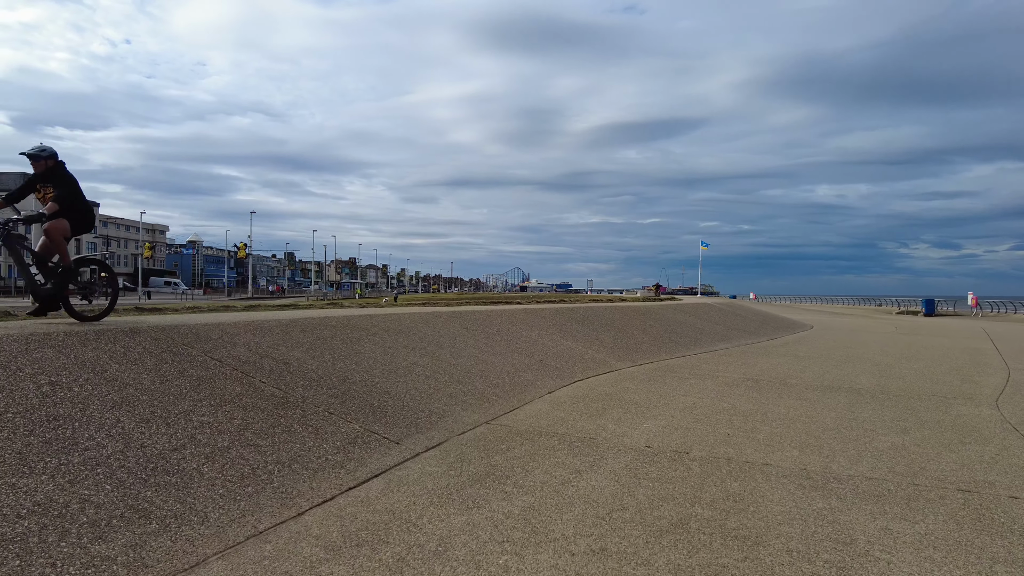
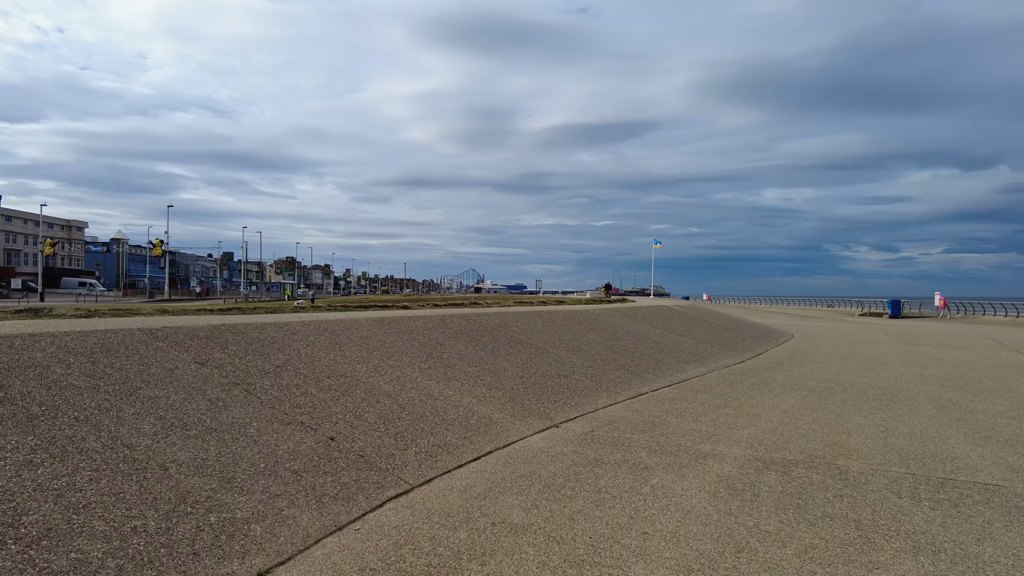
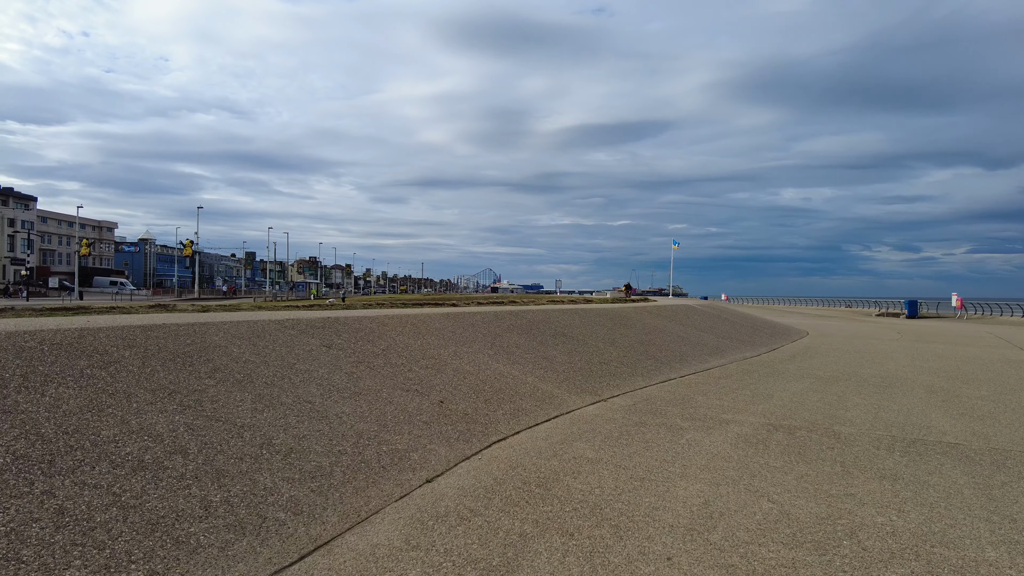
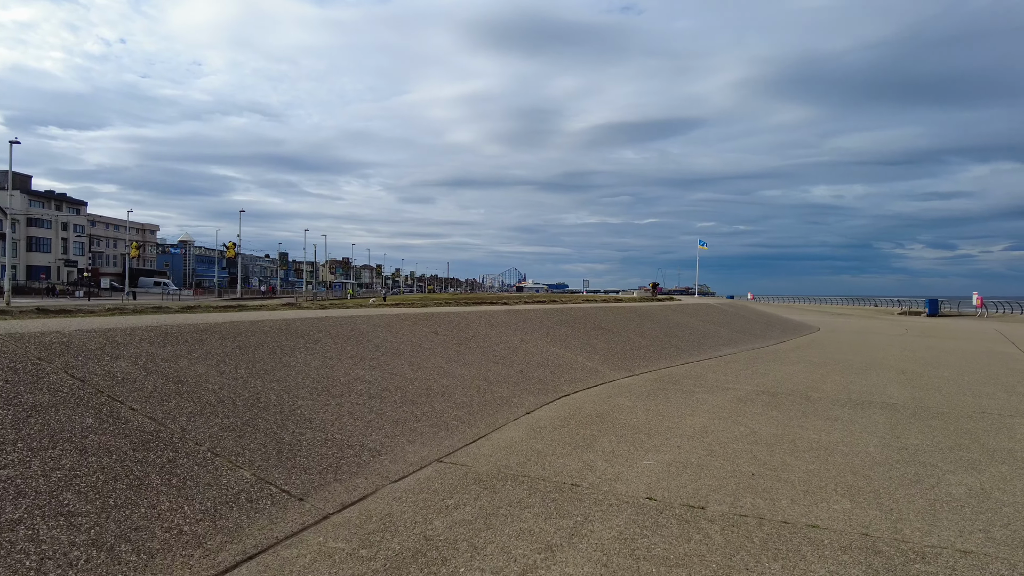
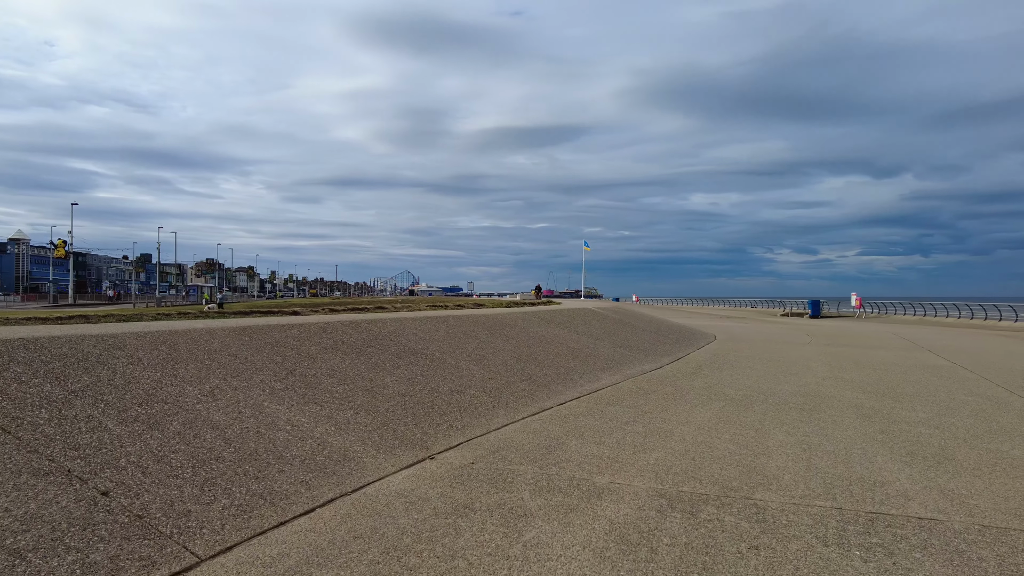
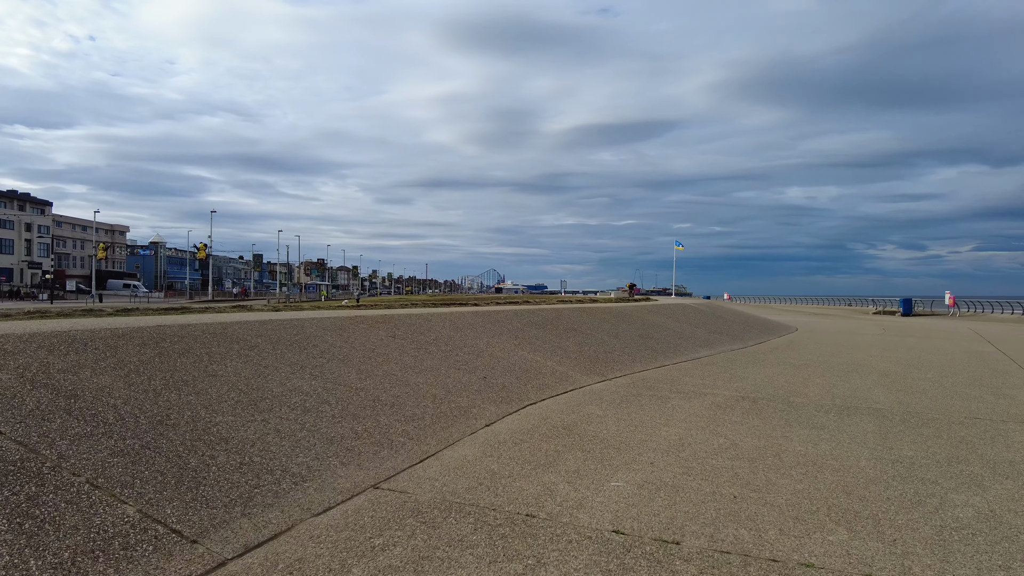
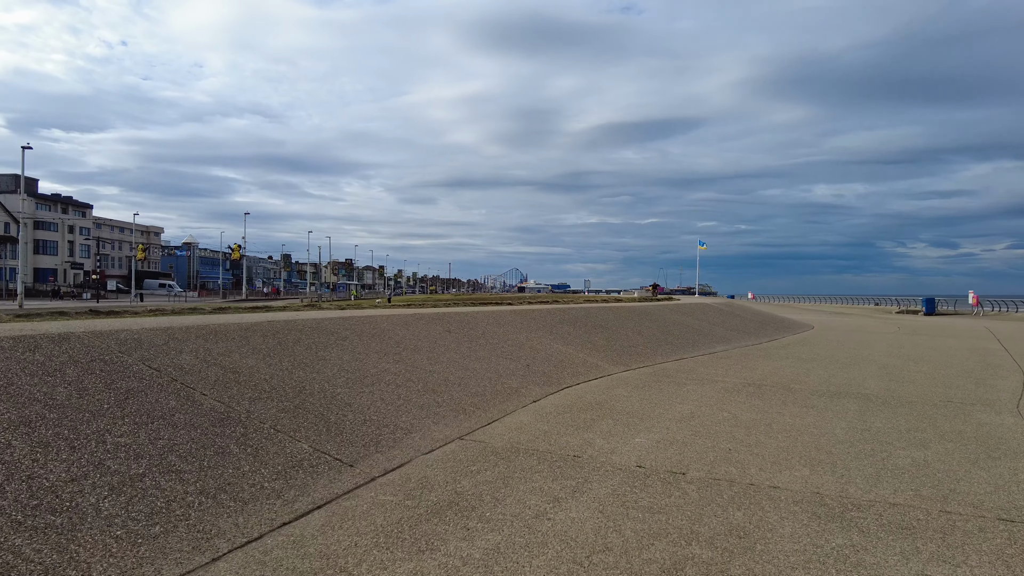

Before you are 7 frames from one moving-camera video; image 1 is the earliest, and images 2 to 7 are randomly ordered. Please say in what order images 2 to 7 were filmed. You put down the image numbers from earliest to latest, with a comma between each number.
7, 4, 6, 3, 2, 5
